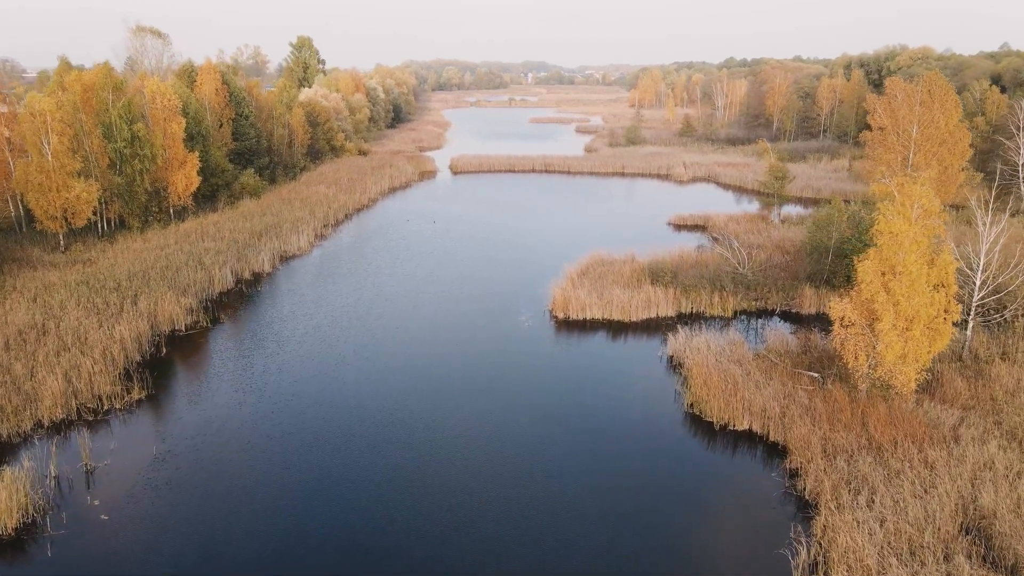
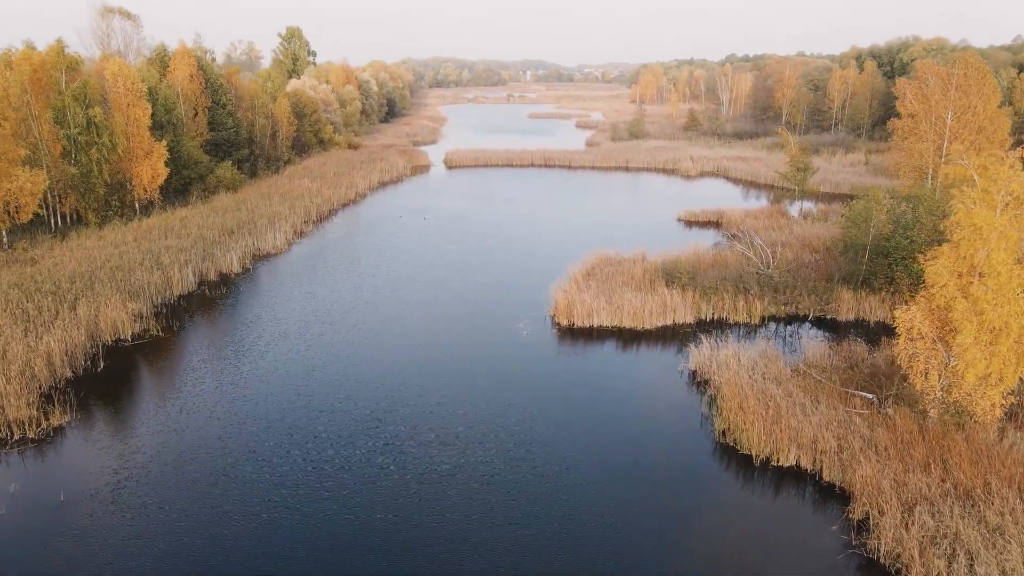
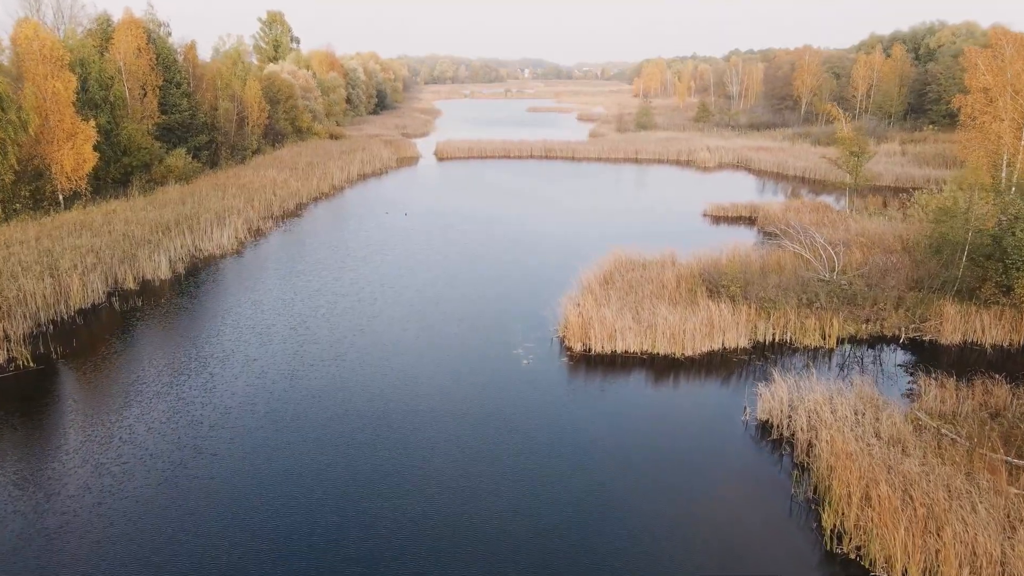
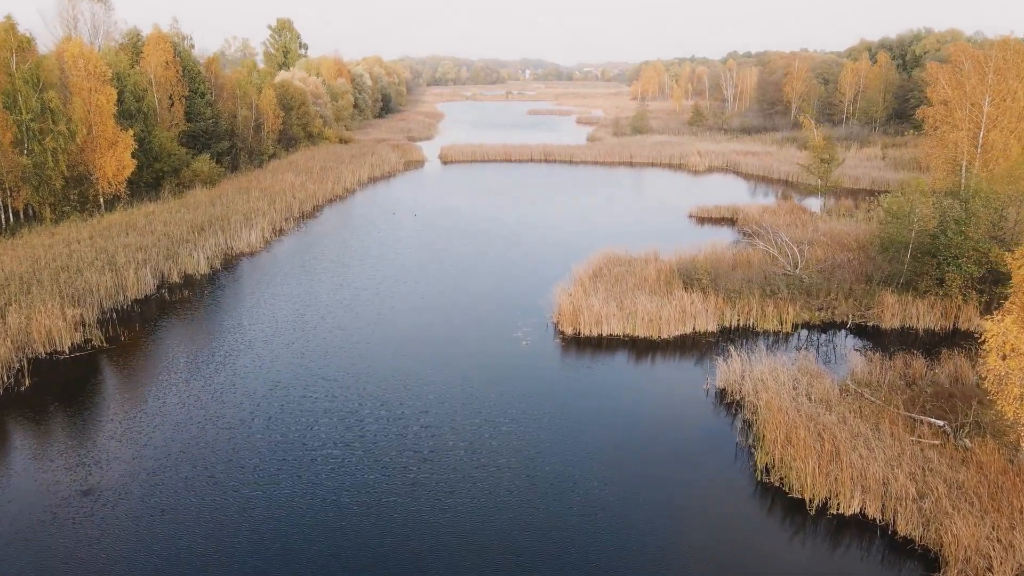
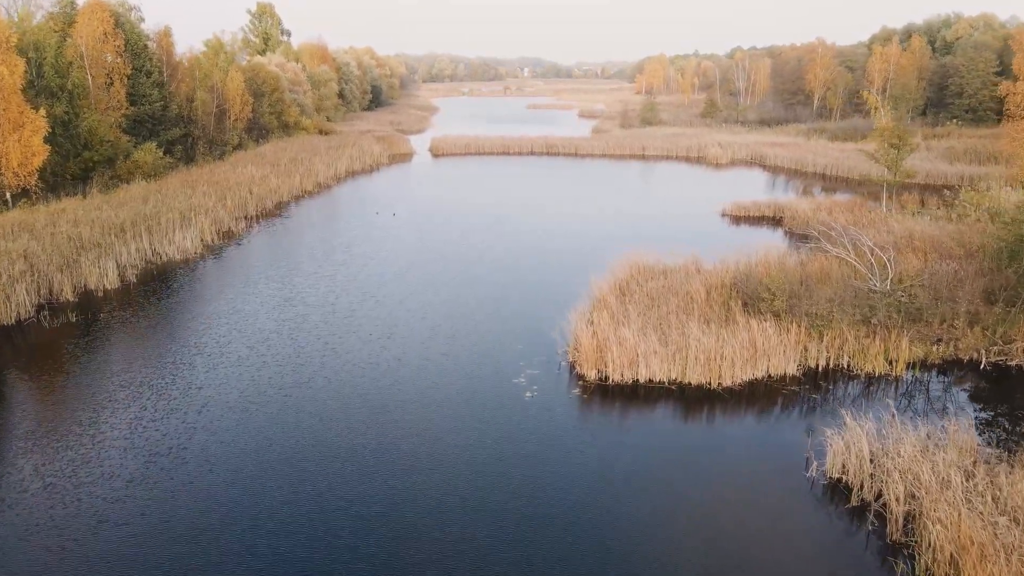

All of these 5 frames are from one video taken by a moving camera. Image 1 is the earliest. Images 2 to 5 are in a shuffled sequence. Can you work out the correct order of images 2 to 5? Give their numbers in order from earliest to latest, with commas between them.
2, 4, 3, 5
